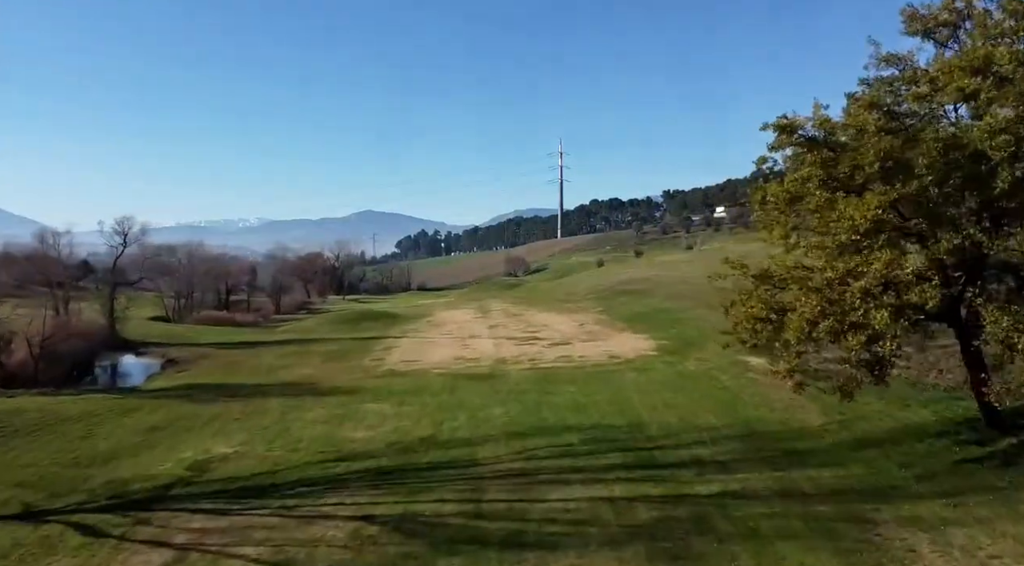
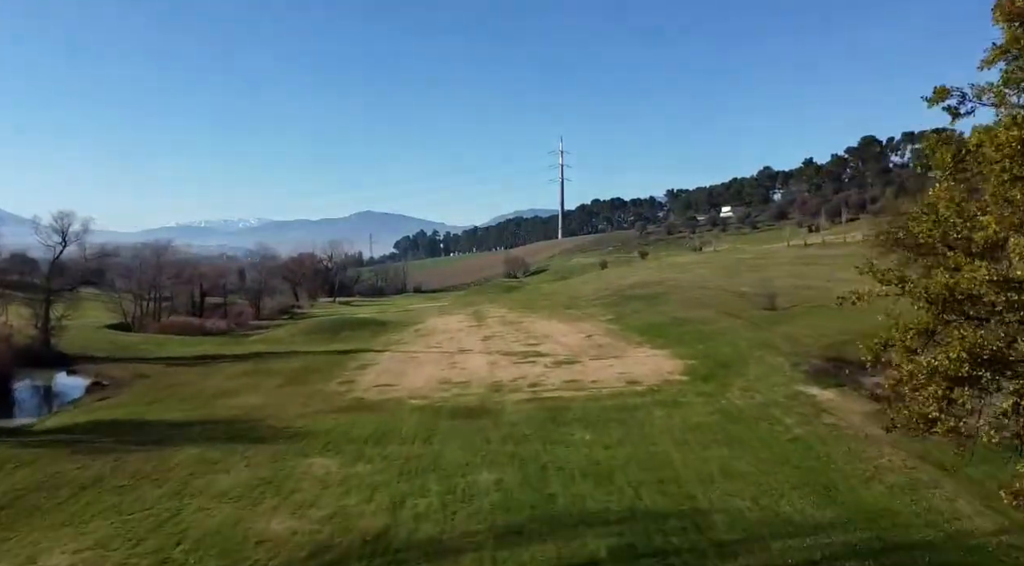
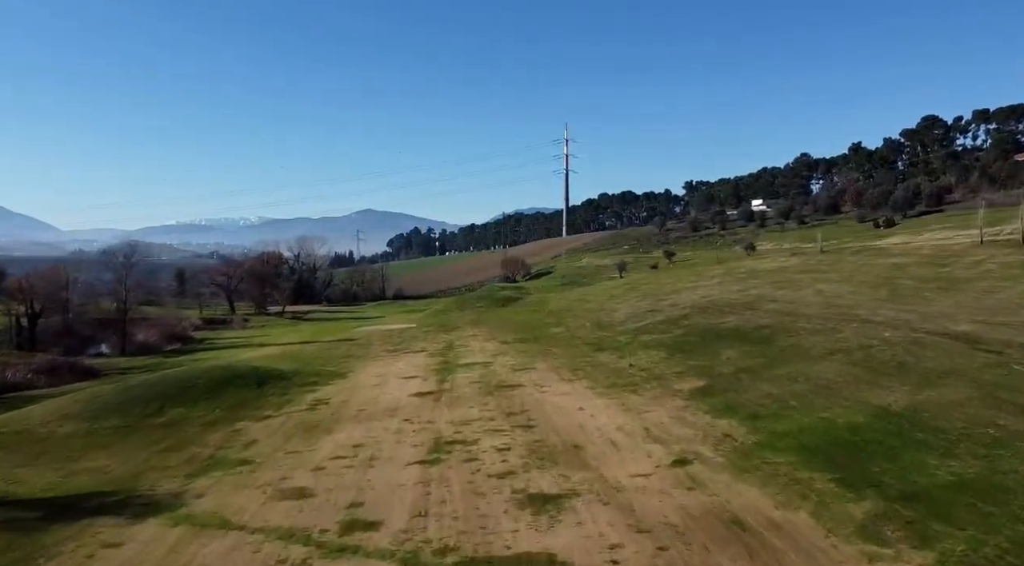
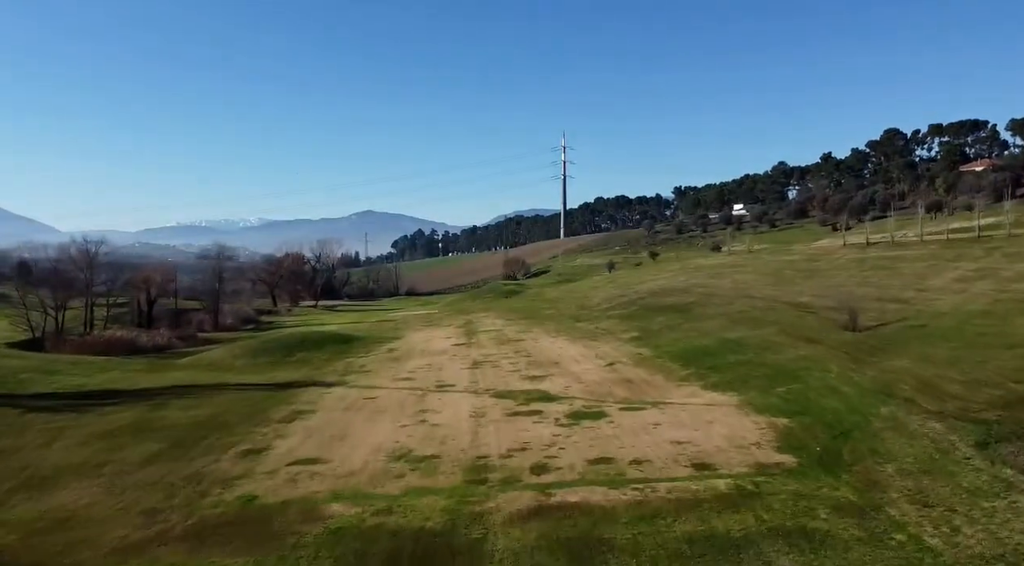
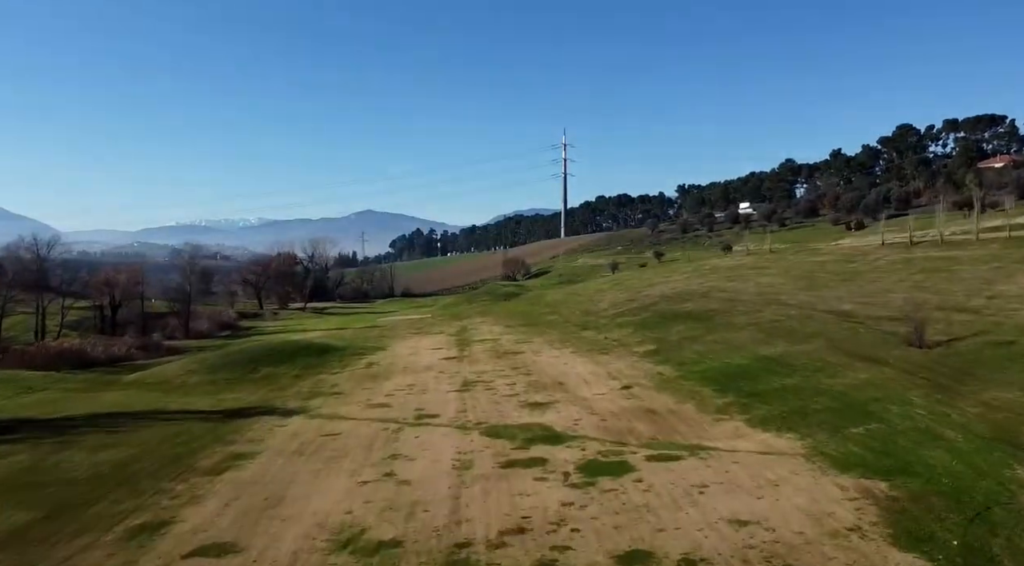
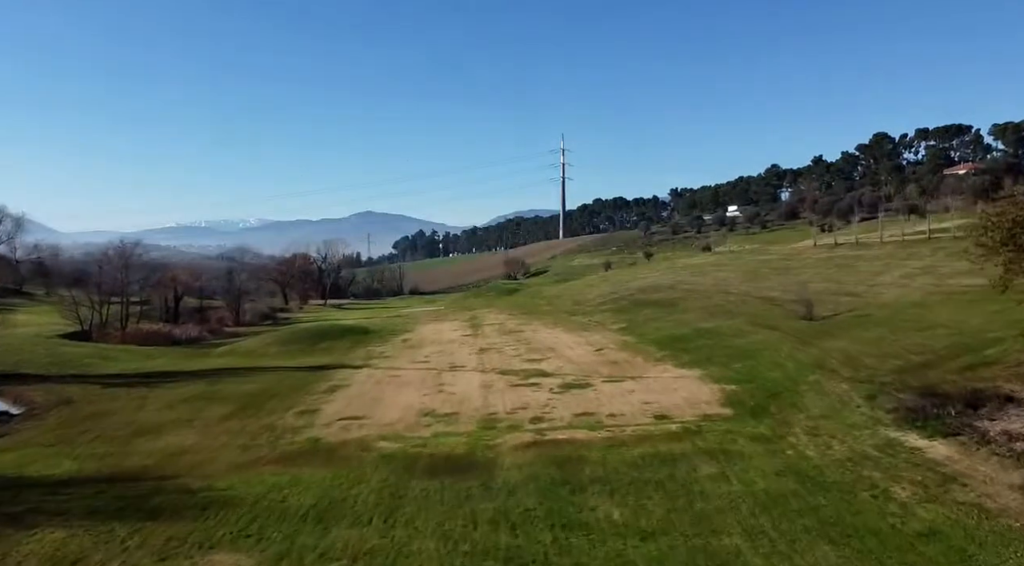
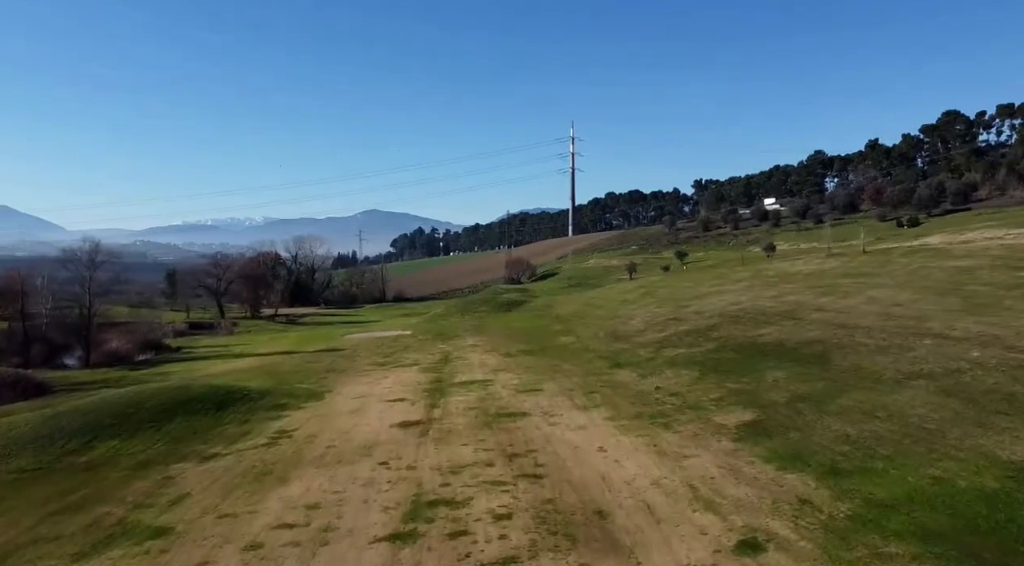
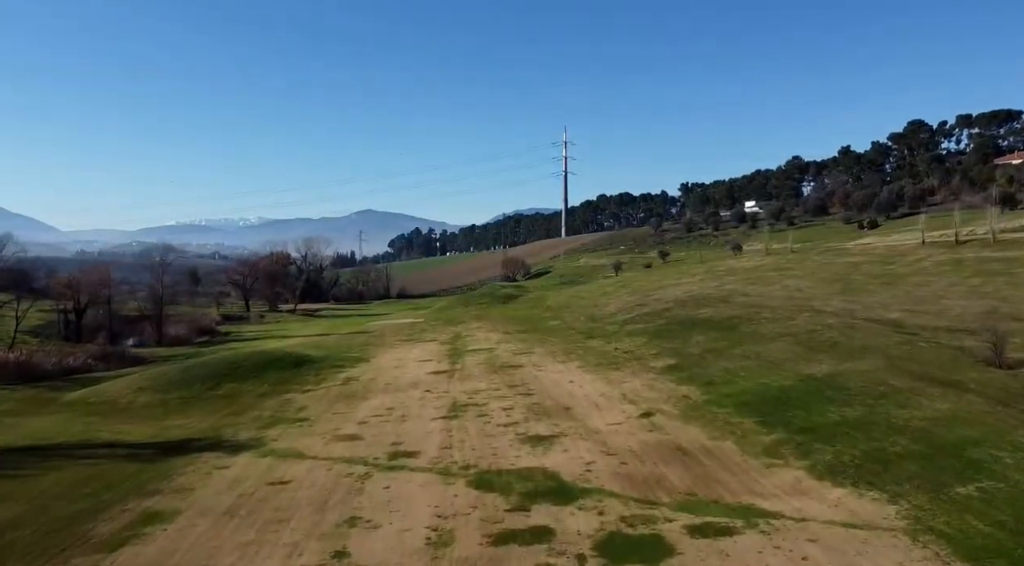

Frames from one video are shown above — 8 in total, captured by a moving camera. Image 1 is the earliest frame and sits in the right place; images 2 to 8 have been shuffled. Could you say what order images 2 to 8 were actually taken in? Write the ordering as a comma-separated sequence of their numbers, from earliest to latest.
2, 6, 4, 5, 8, 3, 7
